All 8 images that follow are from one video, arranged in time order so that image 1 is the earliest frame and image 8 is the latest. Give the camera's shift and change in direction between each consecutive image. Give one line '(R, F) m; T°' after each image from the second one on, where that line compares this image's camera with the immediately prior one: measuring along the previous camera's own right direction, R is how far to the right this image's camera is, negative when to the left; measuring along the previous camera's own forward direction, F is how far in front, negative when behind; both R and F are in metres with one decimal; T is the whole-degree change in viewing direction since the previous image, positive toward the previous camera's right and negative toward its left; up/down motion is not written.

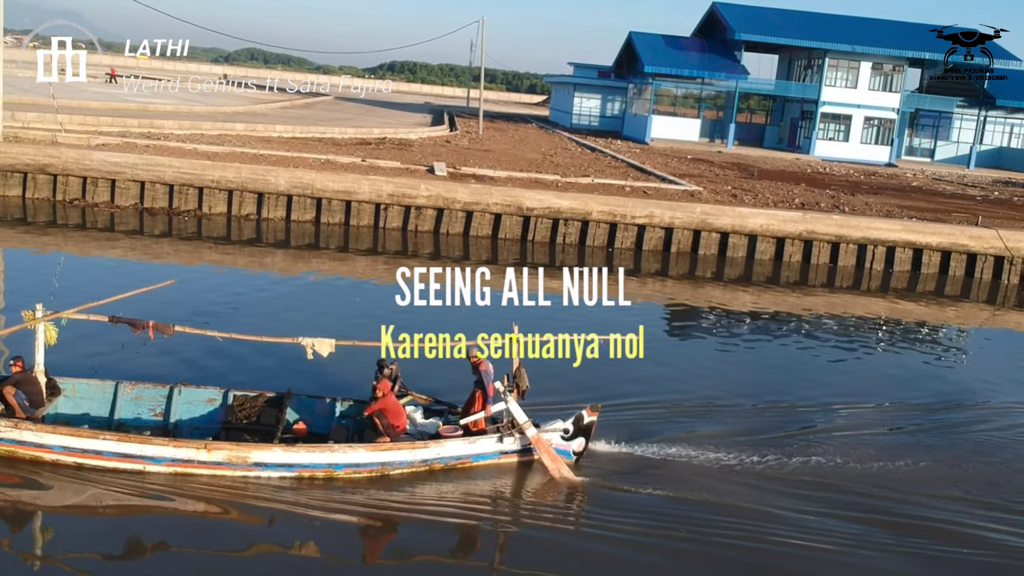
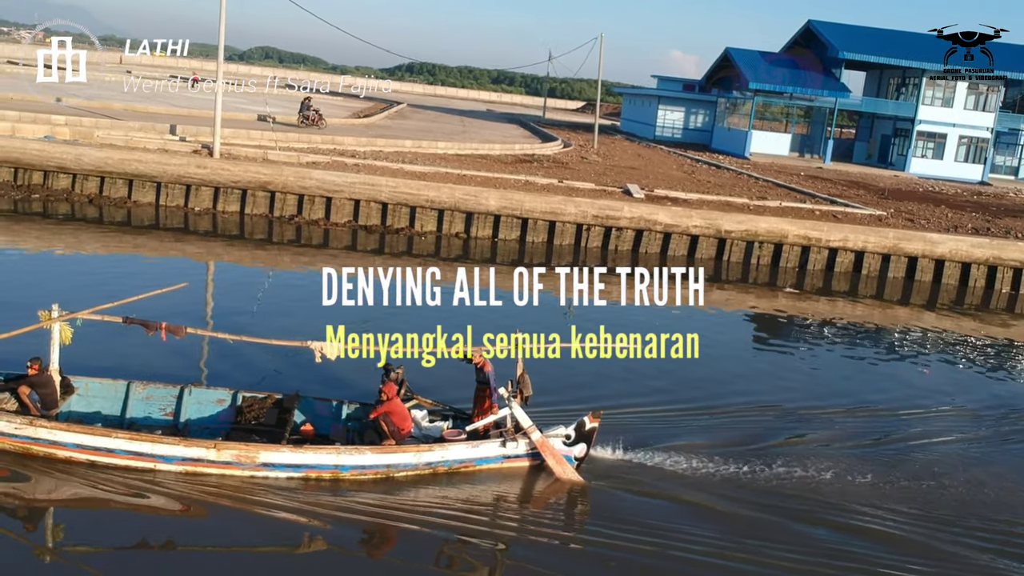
(+1.2, +0.3) m; -6°
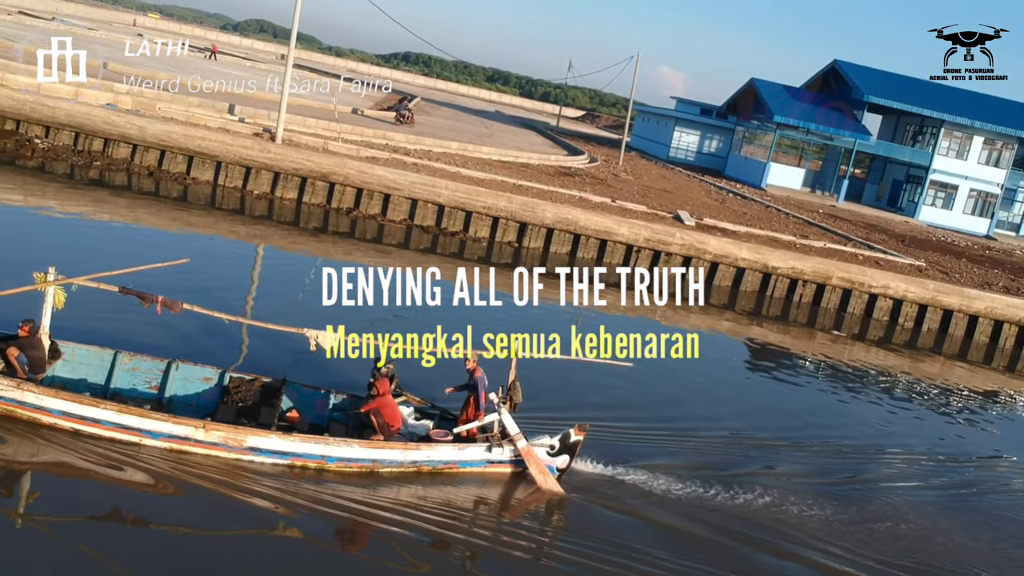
(-0.1, +0.2) m; 0°
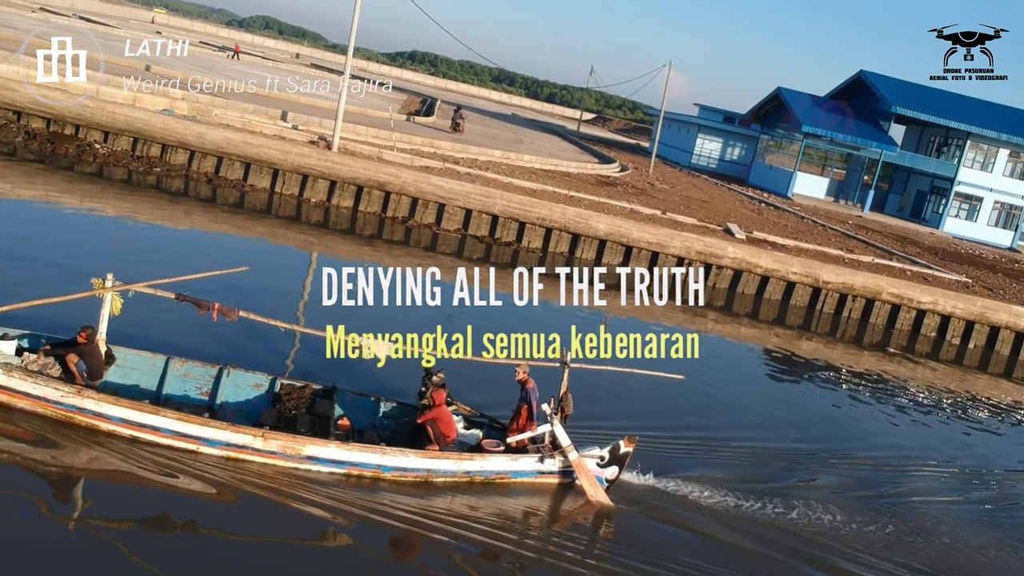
(-0.6, +0.1) m; -1°
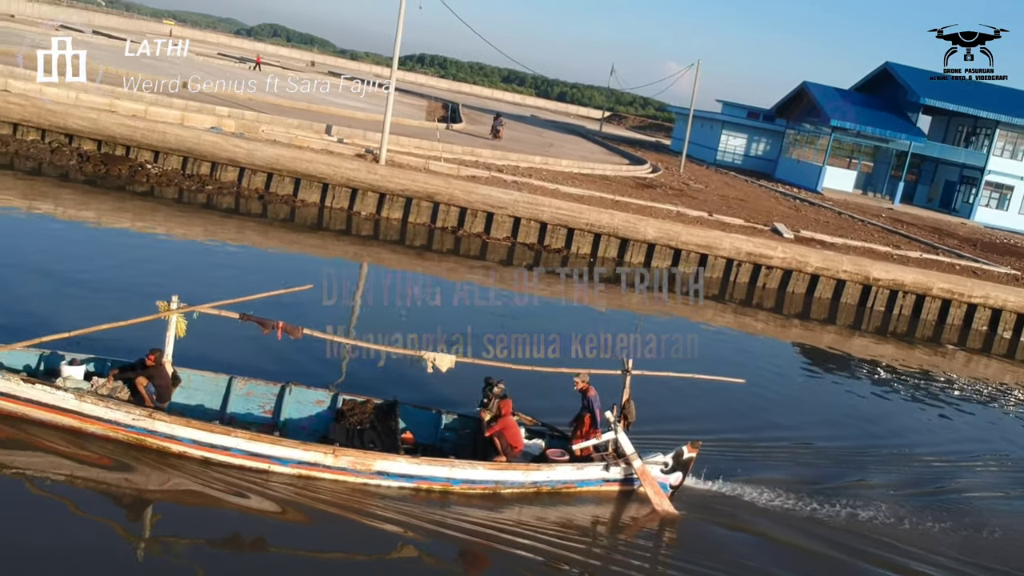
(-0.5, 0.0) m; -1°
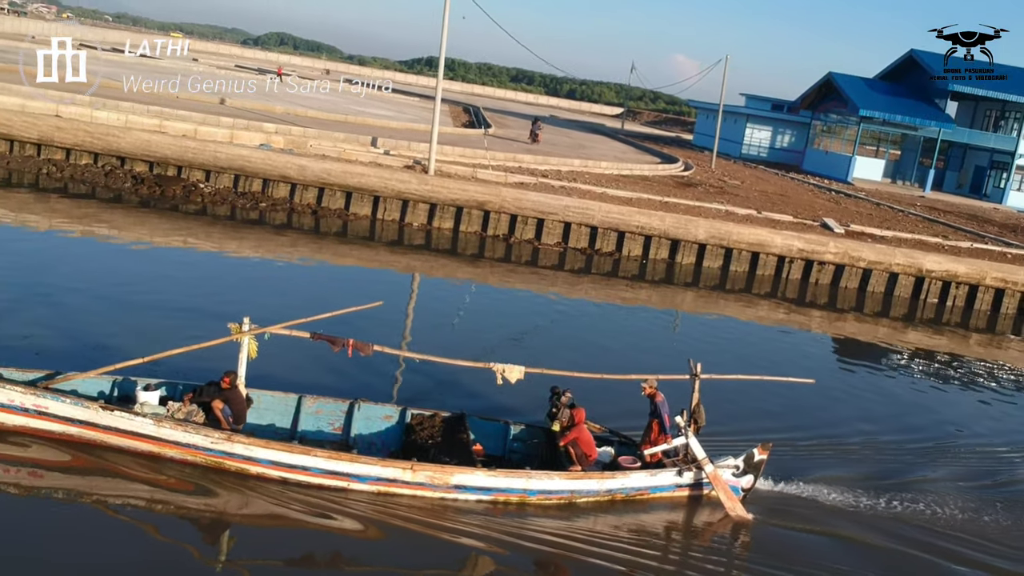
(-0.6, +0.1) m; -1°
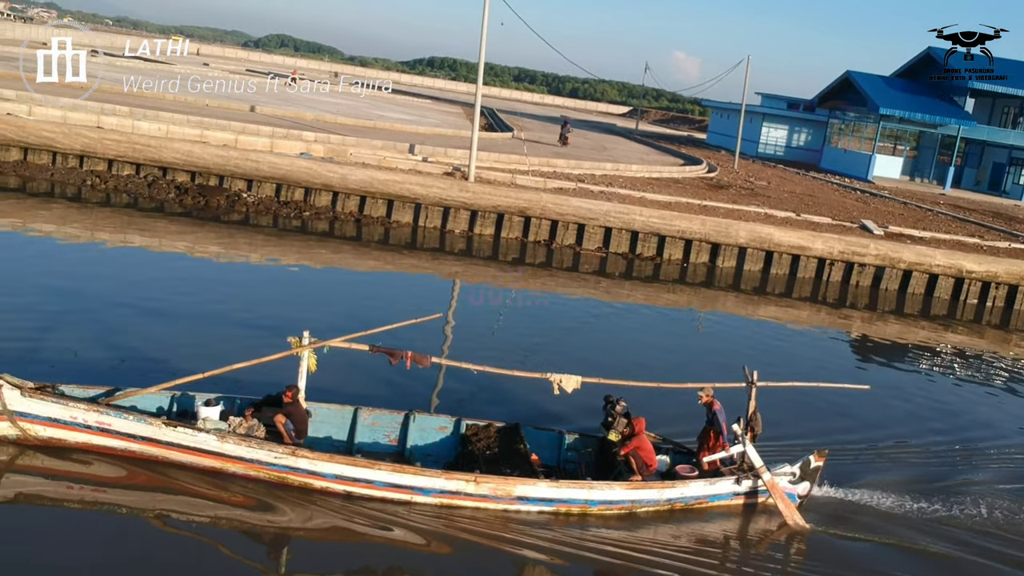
(-0.6, +0.1) m; 0°
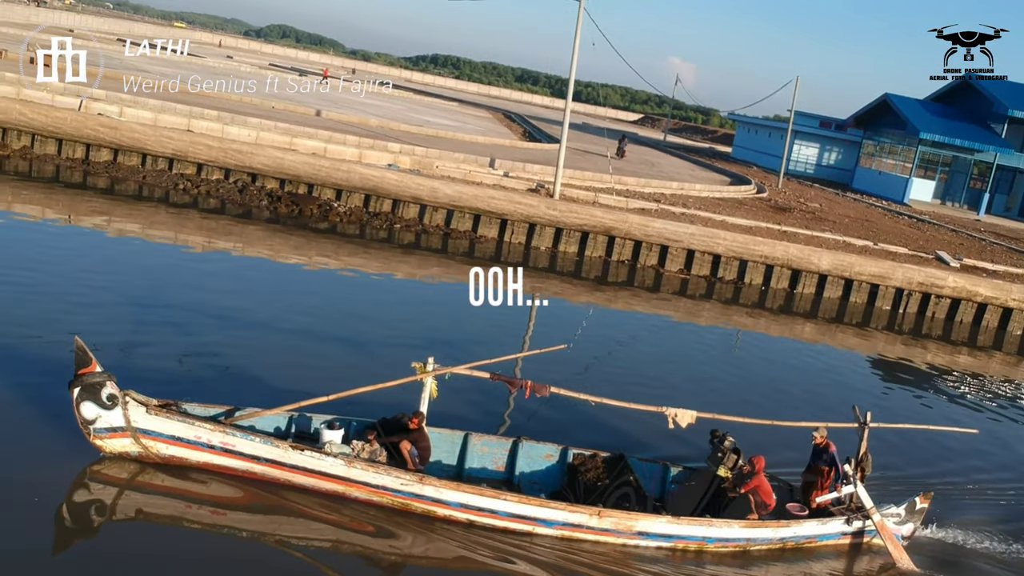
(-1.4, +0.2) m; 0°
